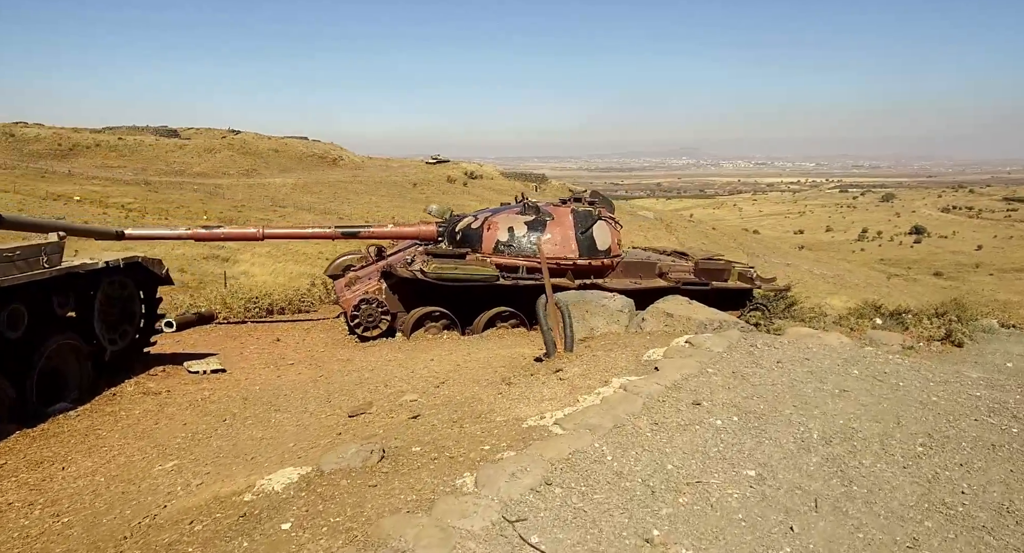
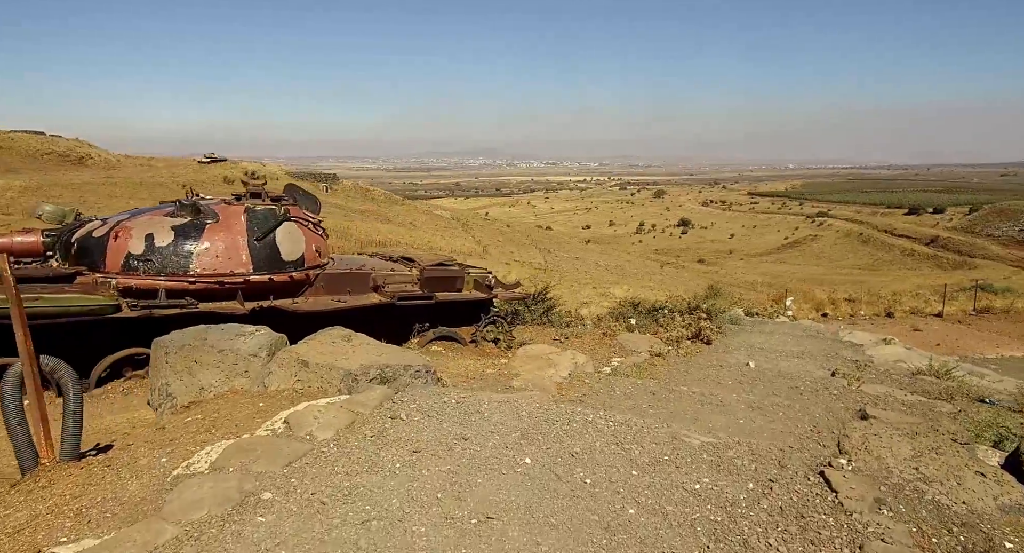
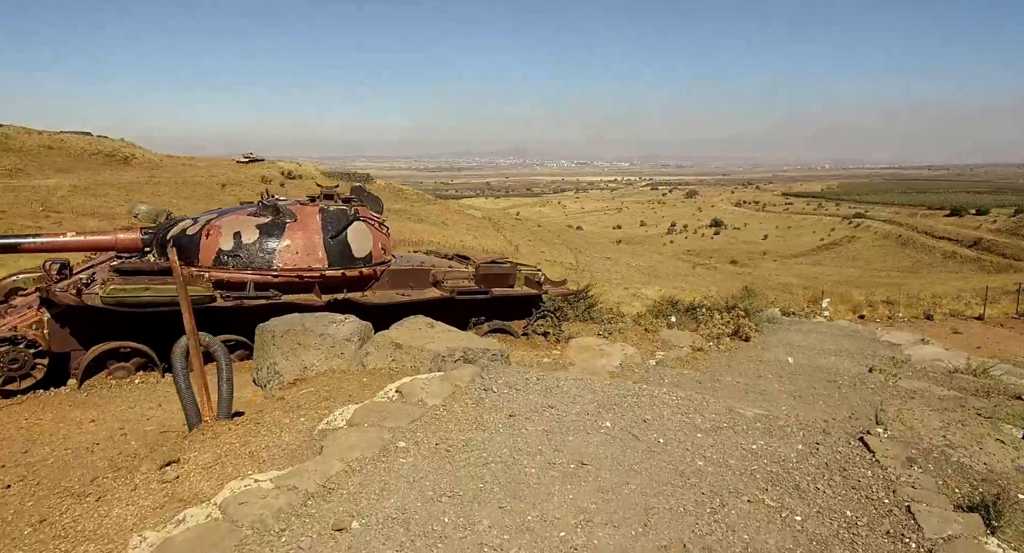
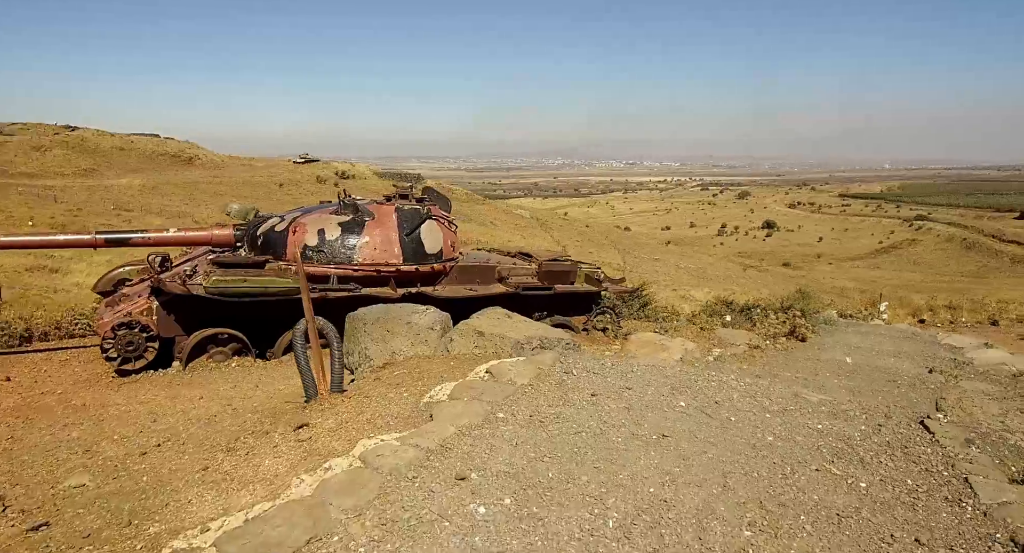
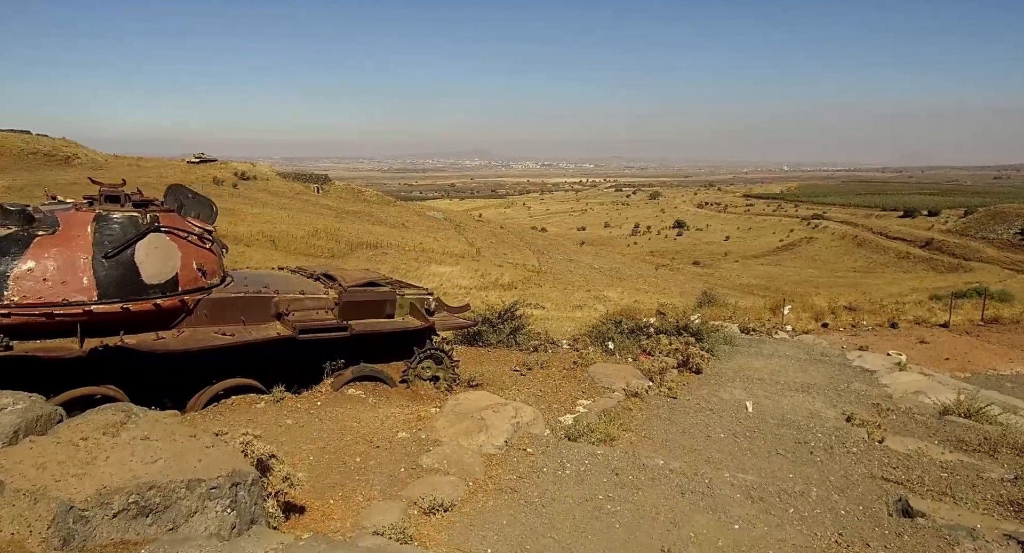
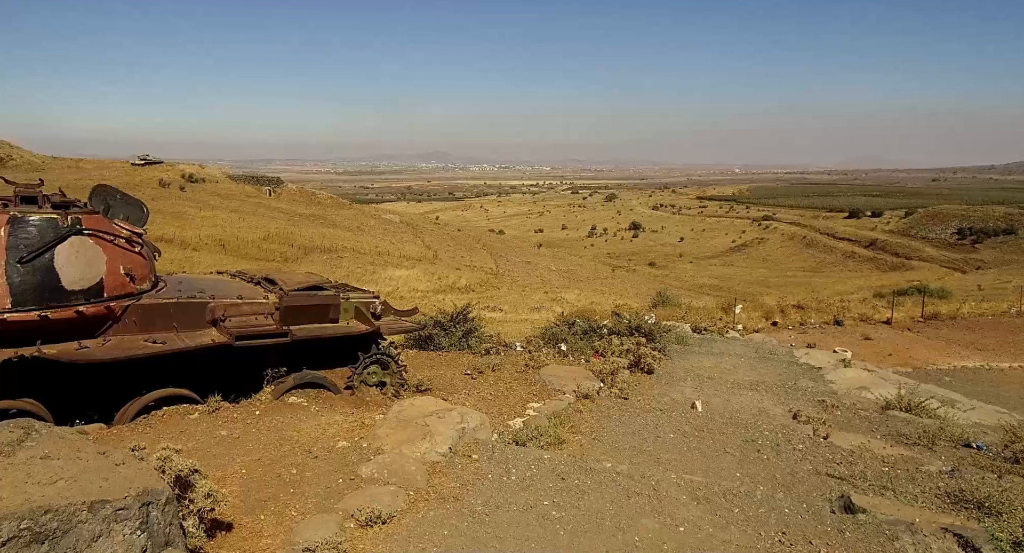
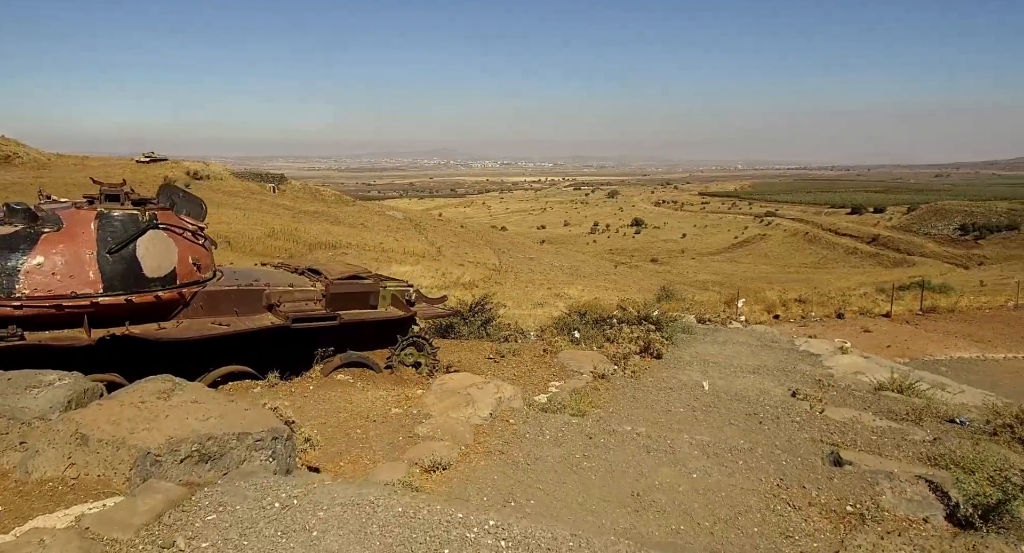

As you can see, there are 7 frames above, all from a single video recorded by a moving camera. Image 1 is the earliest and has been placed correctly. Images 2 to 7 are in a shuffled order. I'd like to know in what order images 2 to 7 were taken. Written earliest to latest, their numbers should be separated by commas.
4, 3, 2, 7, 5, 6
